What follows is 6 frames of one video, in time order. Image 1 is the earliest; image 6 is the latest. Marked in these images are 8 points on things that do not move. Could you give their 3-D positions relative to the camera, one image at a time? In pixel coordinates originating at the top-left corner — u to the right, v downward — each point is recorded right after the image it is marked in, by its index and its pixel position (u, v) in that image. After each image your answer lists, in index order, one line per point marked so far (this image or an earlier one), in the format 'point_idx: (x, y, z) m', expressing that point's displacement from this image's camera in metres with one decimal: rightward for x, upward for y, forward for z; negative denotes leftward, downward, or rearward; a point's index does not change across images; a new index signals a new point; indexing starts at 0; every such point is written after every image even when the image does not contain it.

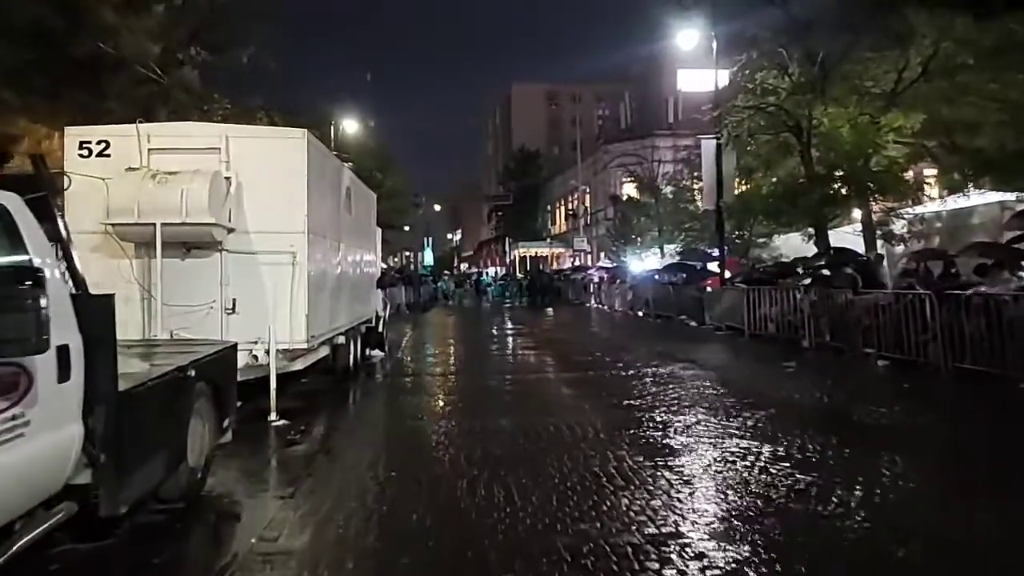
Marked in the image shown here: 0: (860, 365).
0: (+5.6, -1.2, +16.0) m
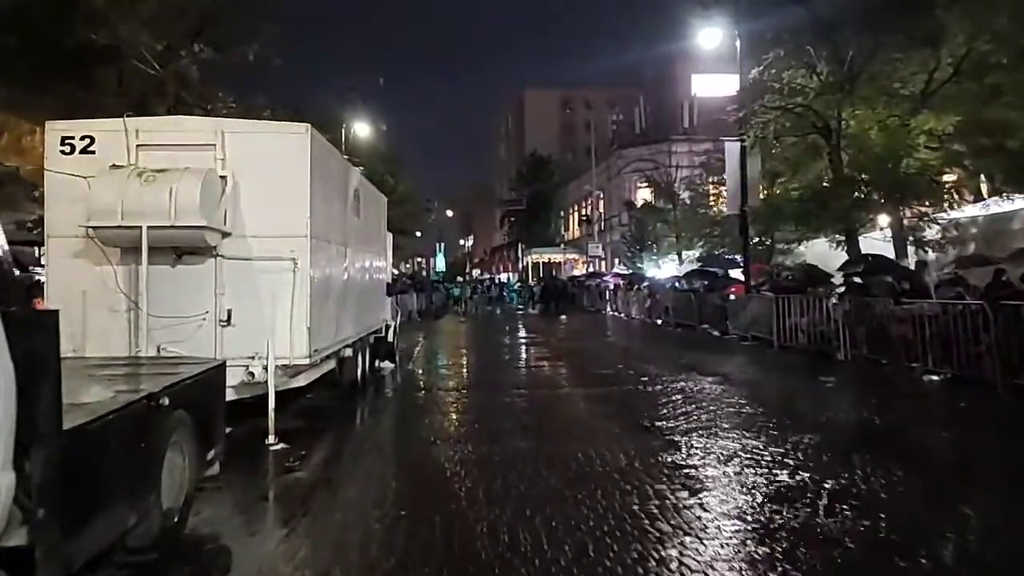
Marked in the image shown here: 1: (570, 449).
0: (+5.8, -1.4, +14.9) m
1: (+0.6, -1.6, +9.9) m
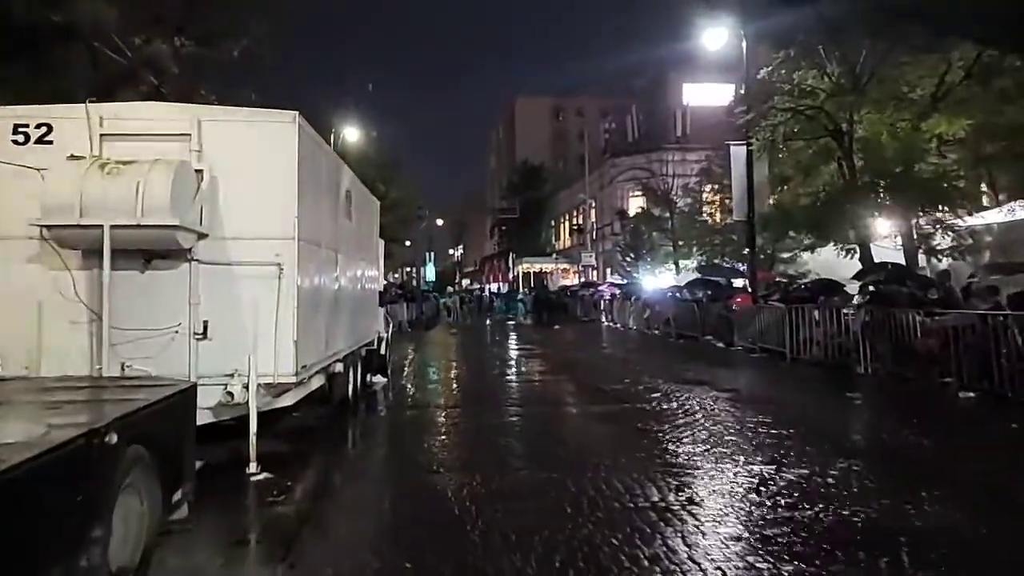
0: (+5.9, -1.5, +13.9) m
1: (+0.7, -1.7, +8.8) m
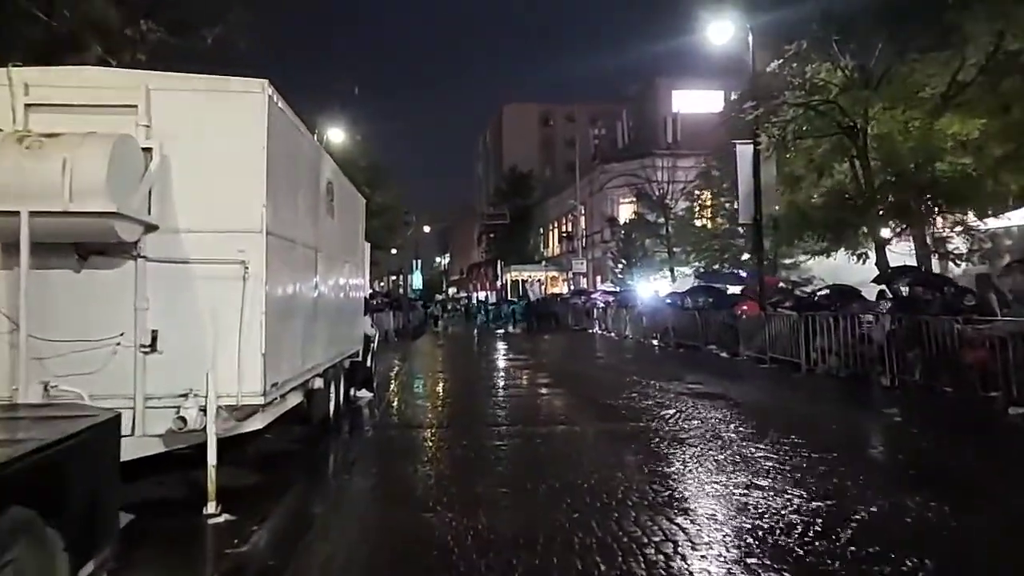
0: (+5.9, -1.6, +12.6) m
1: (+0.7, -1.7, +7.4) m
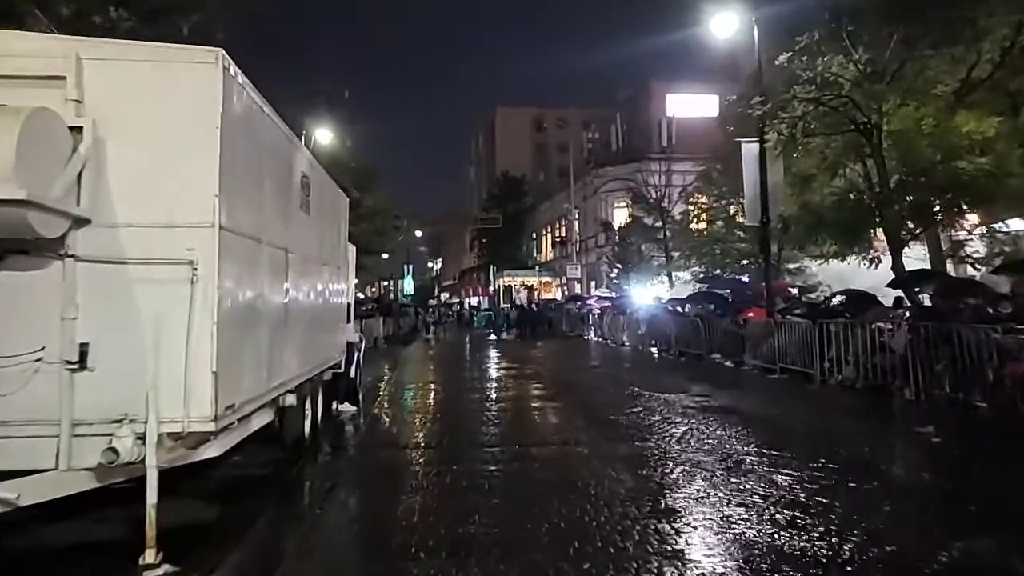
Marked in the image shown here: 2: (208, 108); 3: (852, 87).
0: (+5.8, -1.6, +11.4) m
1: (+0.7, -1.7, +6.2) m
2: (-1.9, +1.1, +6.1) m
3: (+6.8, +4.0, +20.1) m
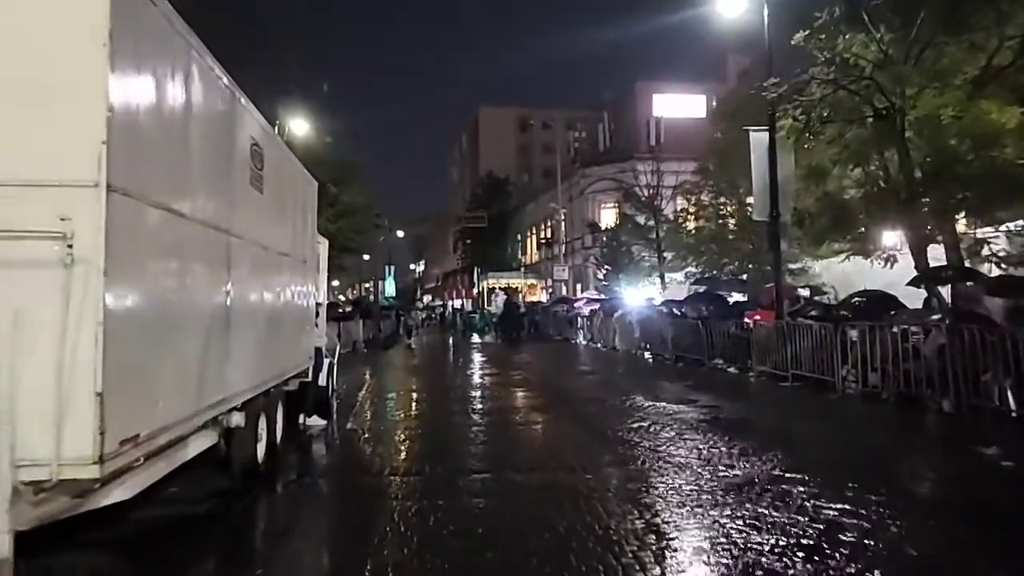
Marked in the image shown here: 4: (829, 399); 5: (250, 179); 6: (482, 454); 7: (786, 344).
0: (+5.8, -1.6, +9.8) m
1: (+0.8, -1.7, +4.5) m
2: (-1.8, +1.2, +4.3) m
3: (+6.6, +4.0, +18.5) m
4: (+5.1, -1.8, +16.1) m
5: (-2.1, +0.8, +8.0) m
6: (-0.3, -1.8, +11.1) m
7: (+5.1, -1.0, +18.9) m
